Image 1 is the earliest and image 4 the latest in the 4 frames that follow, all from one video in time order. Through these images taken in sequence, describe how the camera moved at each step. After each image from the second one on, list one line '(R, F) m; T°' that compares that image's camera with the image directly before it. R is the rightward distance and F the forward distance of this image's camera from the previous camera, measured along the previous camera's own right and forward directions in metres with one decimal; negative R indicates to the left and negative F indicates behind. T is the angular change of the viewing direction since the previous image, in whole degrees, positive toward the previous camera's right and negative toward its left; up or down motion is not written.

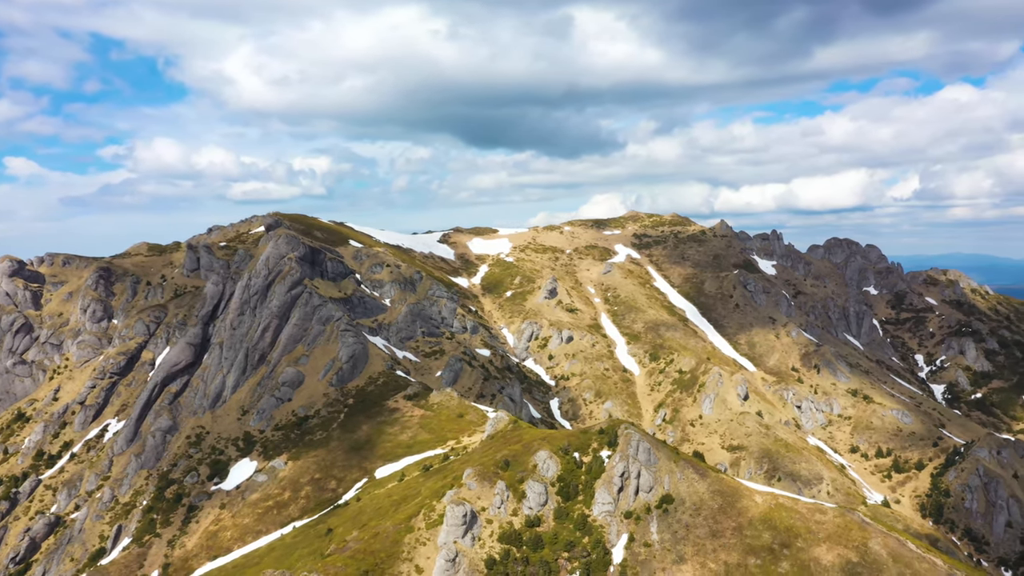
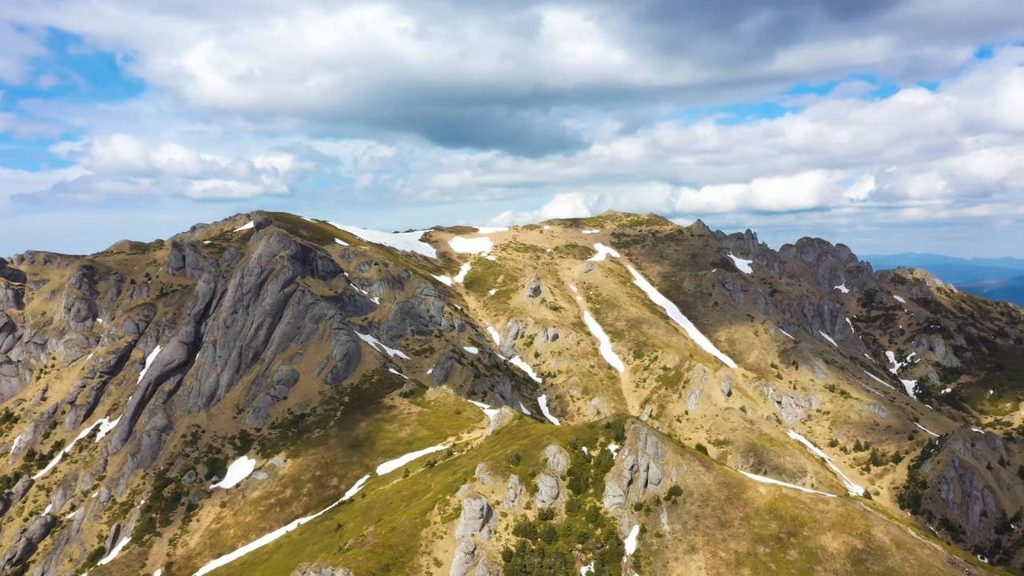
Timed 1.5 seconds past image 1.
(-3.7, -0.8) m; +2°
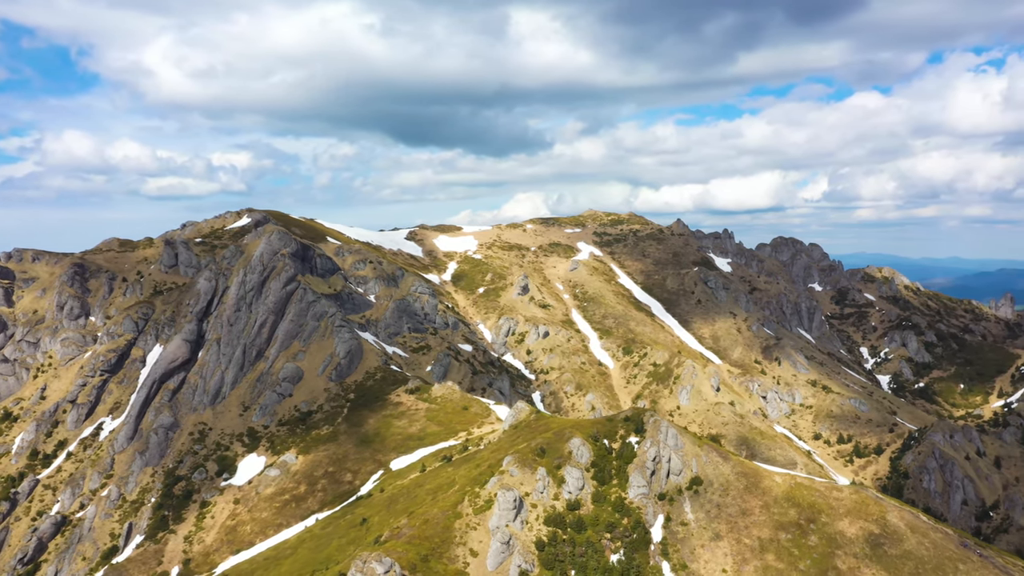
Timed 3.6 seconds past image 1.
(-5.2, -1.3) m; +1°
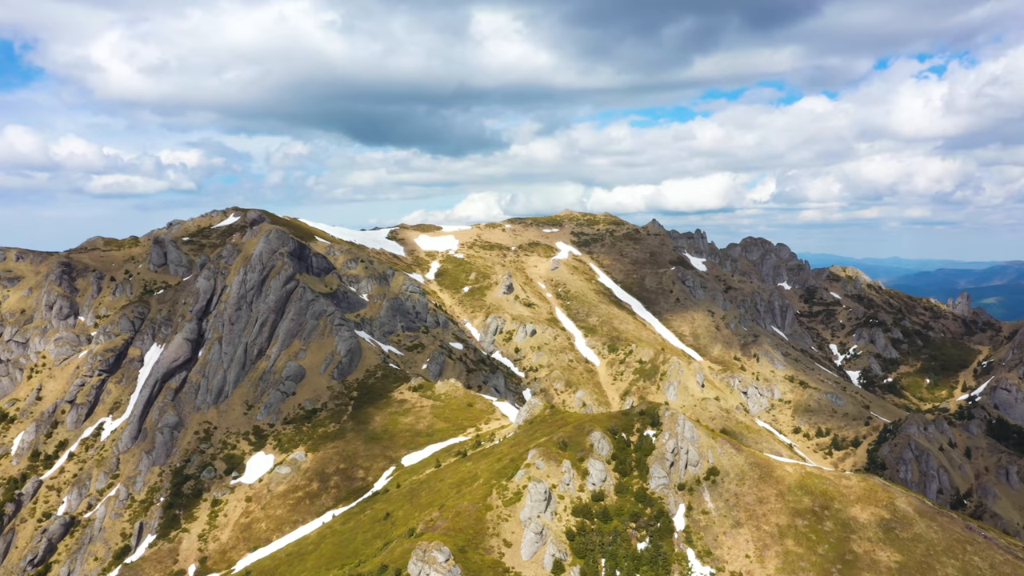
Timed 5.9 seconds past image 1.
(-5.6, -1.7) m; +2°
